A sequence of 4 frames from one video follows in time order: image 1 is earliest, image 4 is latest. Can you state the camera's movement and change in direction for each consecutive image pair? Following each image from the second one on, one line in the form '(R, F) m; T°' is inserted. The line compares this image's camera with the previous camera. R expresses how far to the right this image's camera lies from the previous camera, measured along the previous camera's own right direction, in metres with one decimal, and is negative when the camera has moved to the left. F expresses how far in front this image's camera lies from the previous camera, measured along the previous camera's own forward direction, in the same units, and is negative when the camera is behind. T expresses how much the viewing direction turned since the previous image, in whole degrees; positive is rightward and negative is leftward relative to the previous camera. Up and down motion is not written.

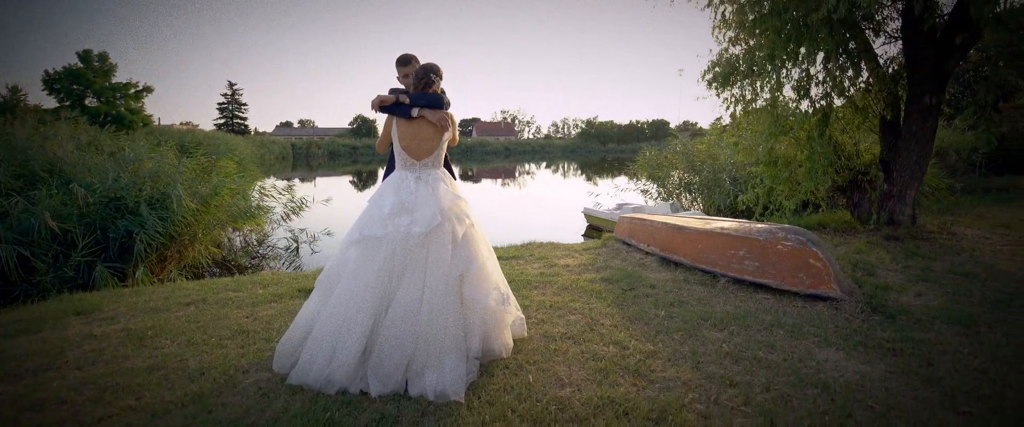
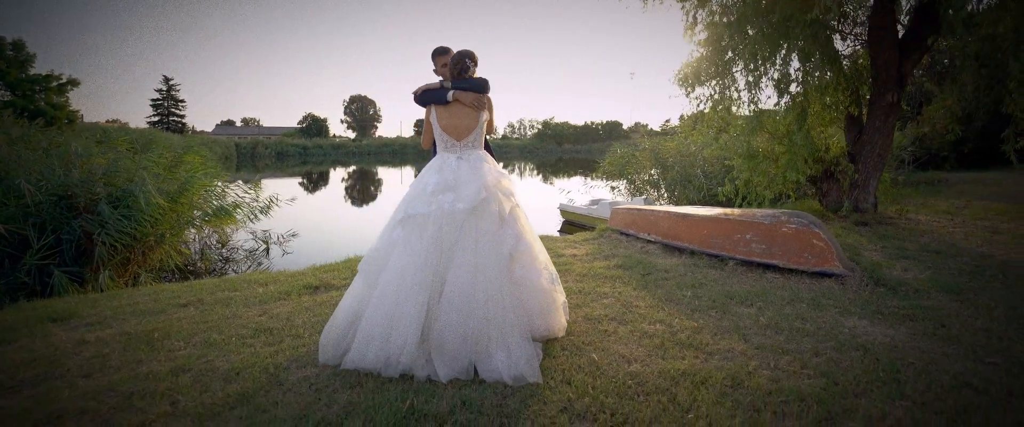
(-0.8, 0.0) m; +7°
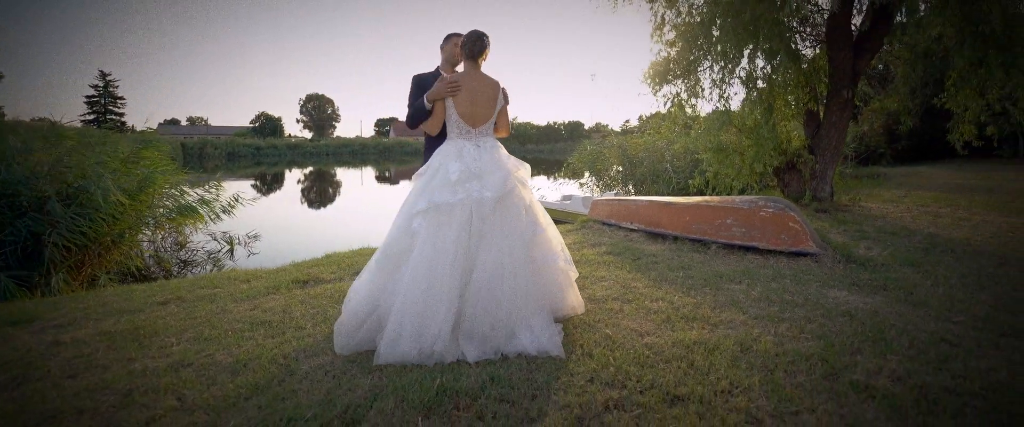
(-0.4, 0.0) m; +6°
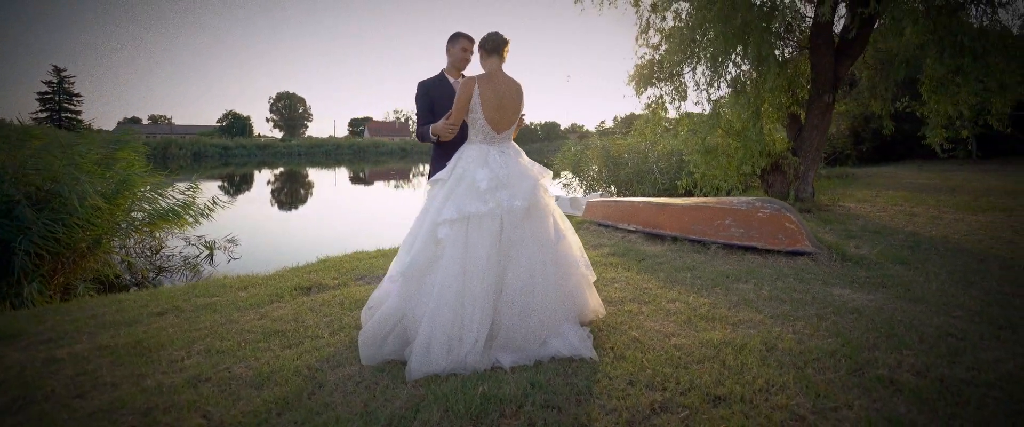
(-0.4, 0.0) m; +4°
